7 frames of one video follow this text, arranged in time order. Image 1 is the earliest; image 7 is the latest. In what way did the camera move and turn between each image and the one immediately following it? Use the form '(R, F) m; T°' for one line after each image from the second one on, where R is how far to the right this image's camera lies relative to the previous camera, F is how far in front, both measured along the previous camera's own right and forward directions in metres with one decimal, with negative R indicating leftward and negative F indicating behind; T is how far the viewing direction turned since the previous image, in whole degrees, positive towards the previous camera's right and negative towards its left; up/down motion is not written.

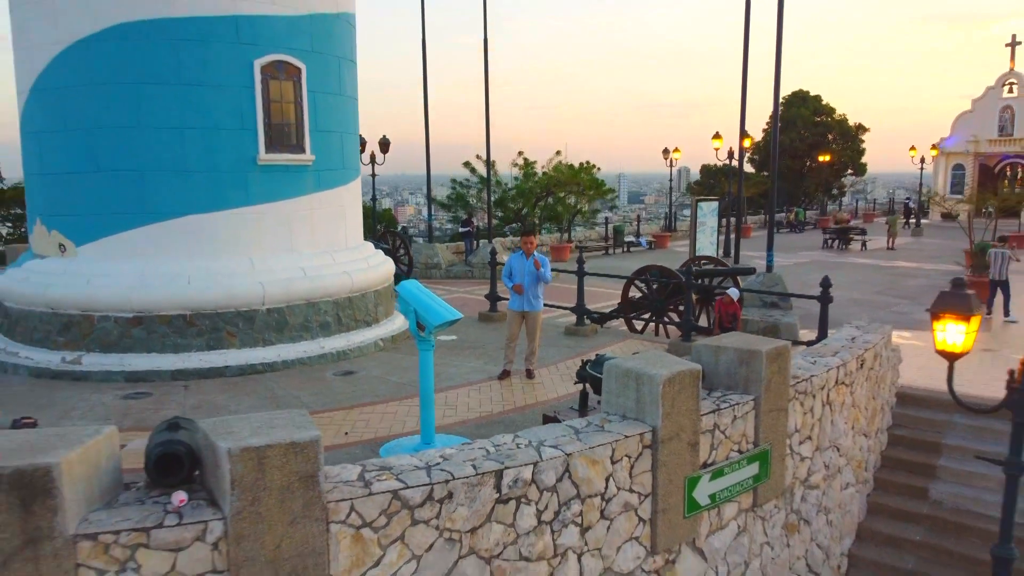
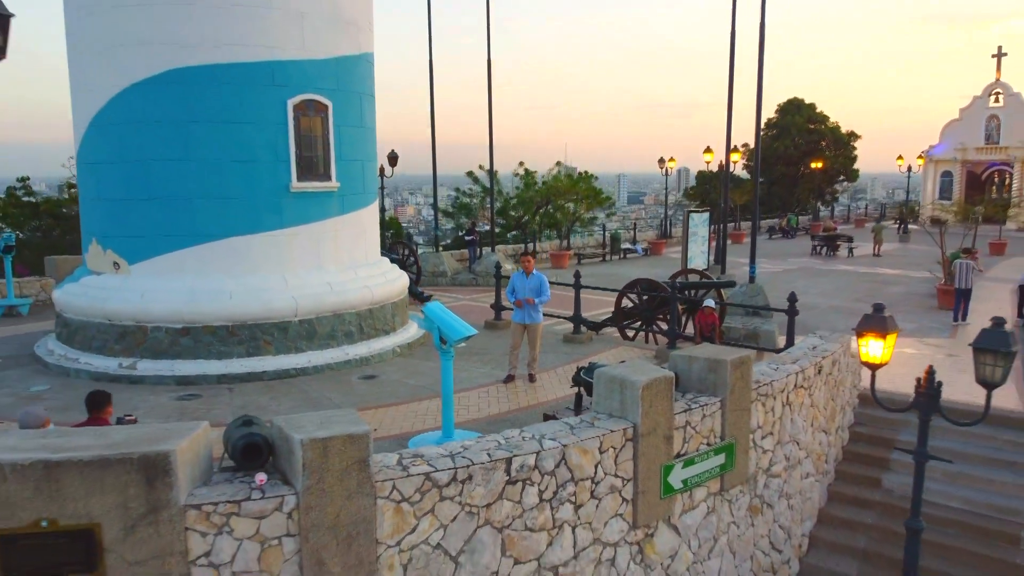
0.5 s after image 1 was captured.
(0.0, -0.9) m; 0°
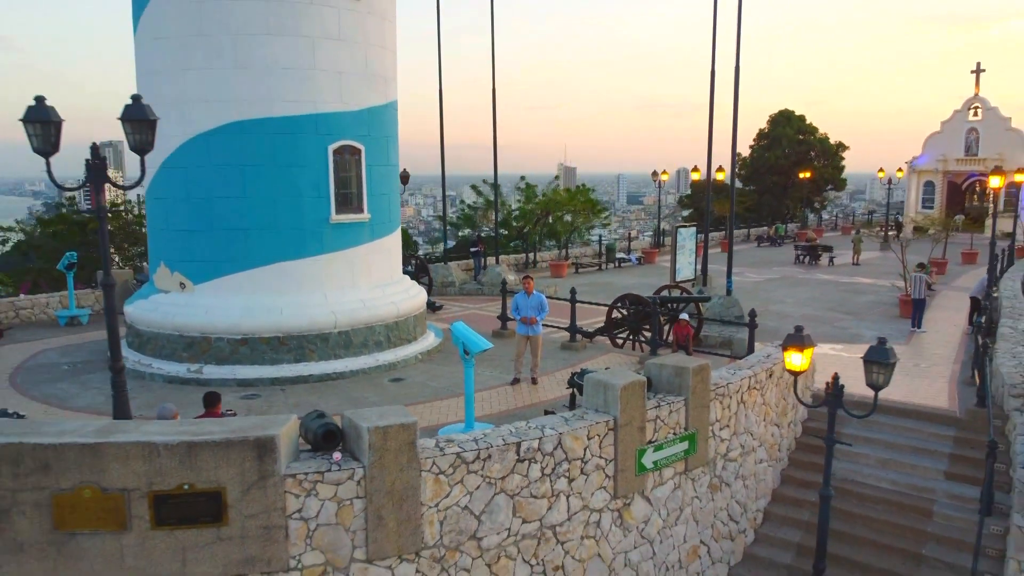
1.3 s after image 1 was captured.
(0.0, -1.5) m; 0°
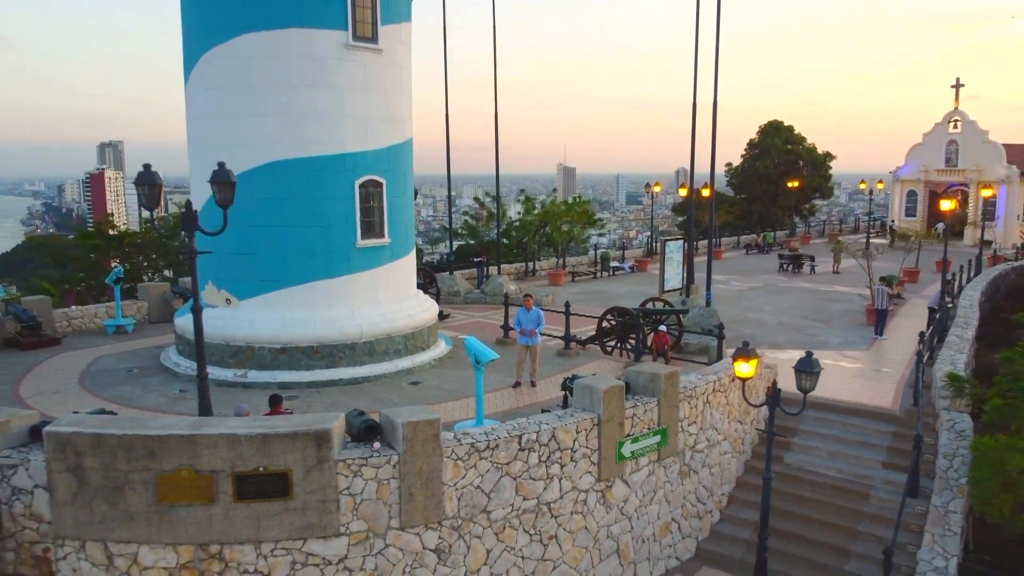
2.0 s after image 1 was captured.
(0.0, -1.5) m; 0°
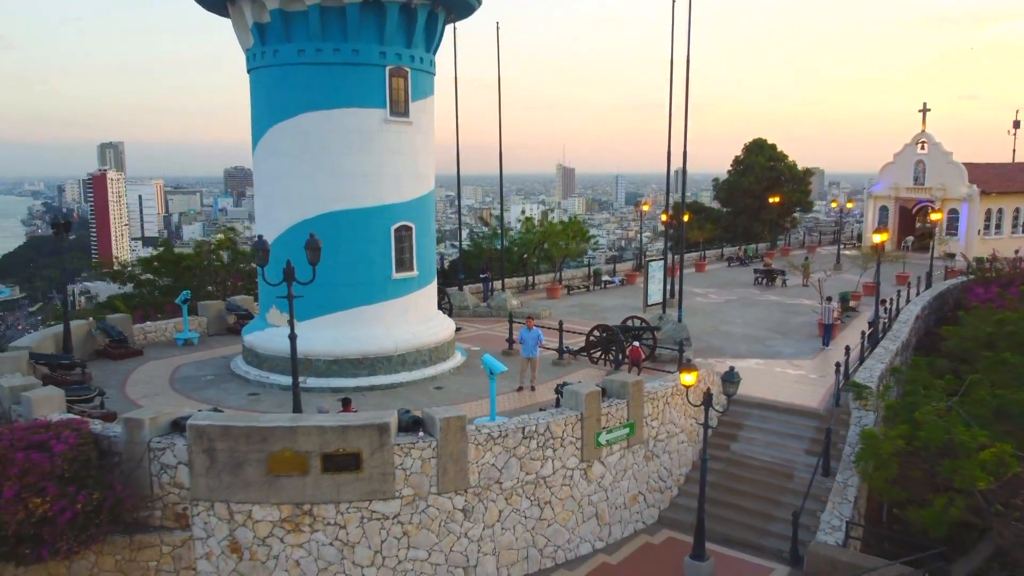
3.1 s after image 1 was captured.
(0.0, -2.9) m; 0°
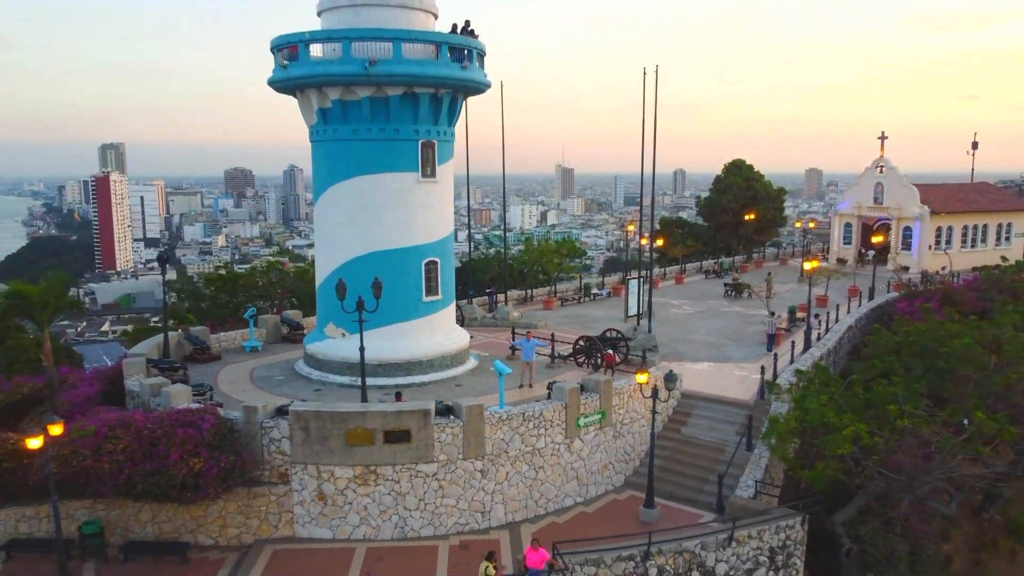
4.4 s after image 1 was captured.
(0.0, -4.3) m; 0°
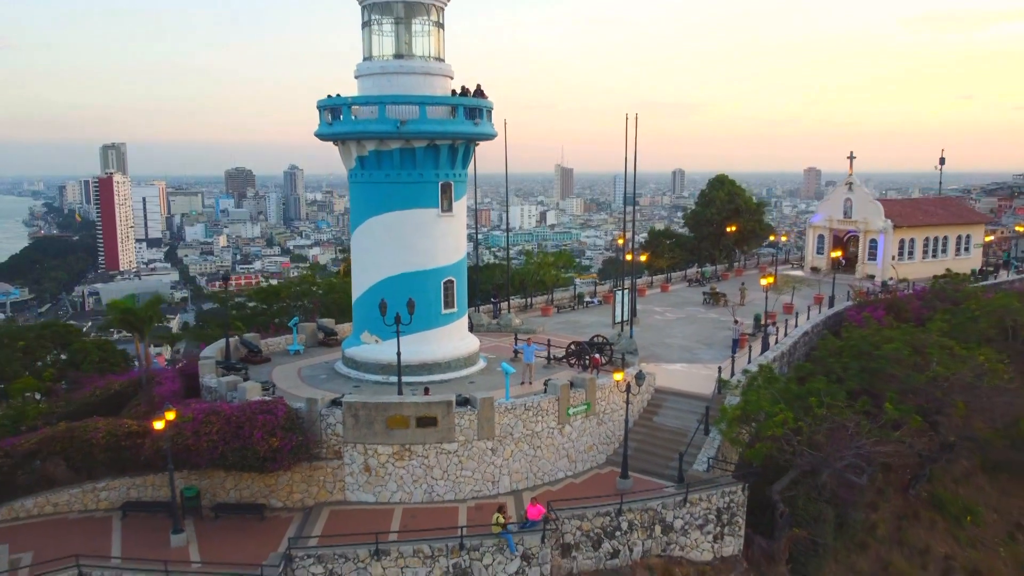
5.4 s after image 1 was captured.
(-0.1, -4.0) m; 0°
